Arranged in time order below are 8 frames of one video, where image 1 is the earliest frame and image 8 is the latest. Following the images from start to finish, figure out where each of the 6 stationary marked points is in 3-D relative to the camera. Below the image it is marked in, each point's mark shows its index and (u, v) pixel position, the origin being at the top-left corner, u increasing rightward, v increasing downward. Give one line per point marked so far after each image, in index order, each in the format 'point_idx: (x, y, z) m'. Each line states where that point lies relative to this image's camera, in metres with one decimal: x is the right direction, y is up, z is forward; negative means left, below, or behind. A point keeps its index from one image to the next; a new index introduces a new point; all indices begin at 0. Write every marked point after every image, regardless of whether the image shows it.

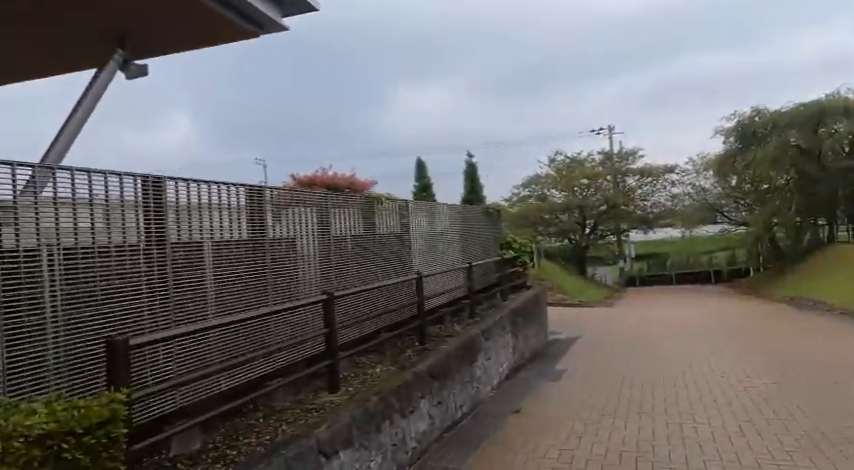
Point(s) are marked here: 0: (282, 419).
0: (-0.9, -1.2, +3.6) m
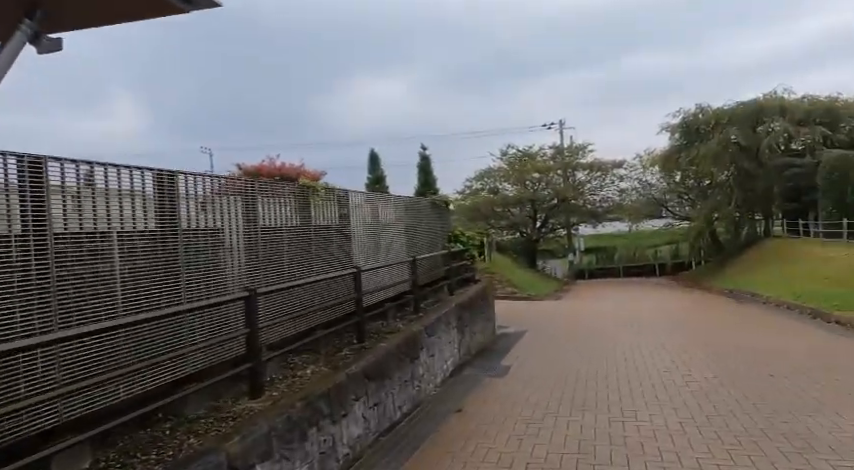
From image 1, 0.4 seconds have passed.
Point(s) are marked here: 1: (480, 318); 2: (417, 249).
0: (-1.3, -1.1, +3.3) m
1: (+0.9, -1.4, +9.8) m
2: (-0.2, -0.2, +9.3) m
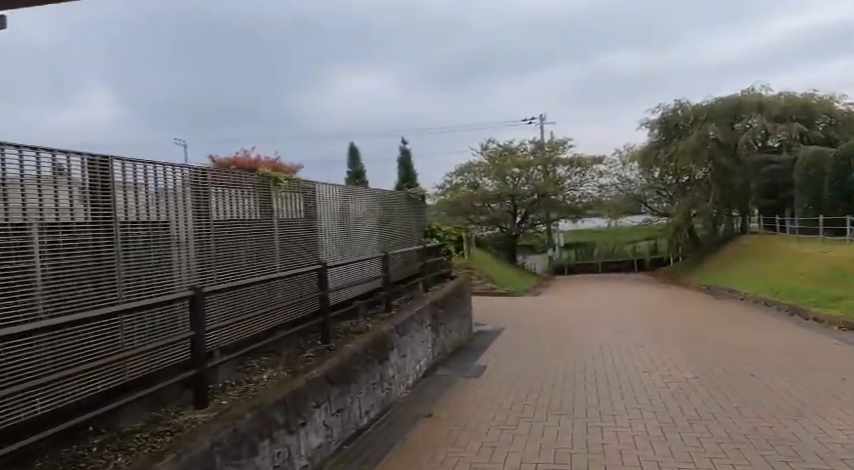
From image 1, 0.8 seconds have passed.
0: (-1.6, -1.1, +2.9) m
1: (+0.5, -1.3, +9.5) m
2: (-0.6, -0.1, +9.0) m
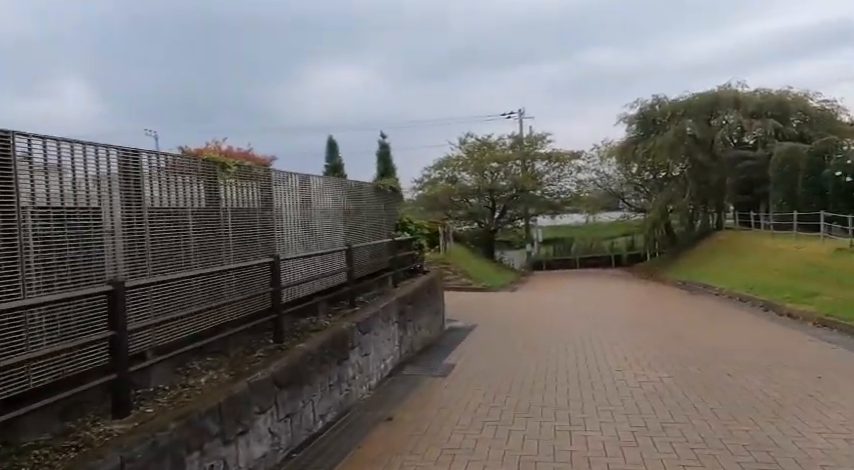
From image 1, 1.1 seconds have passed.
0: (-1.8, -1.0, +2.5) m
1: (0.0, -1.2, +9.2) m
2: (-1.0, 0.0, +8.6) m
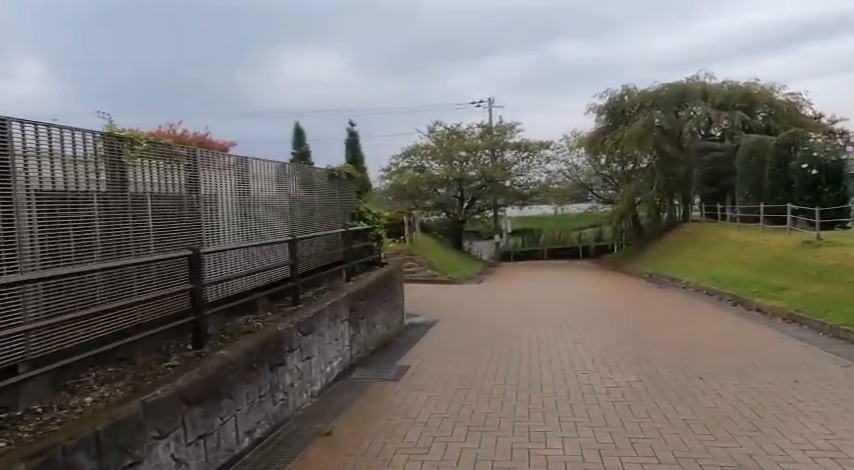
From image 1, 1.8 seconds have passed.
0: (-2.1, -1.0, +1.9) m
1: (-0.7, -1.1, +8.6) m
2: (-1.7, +0.1, +8.0) m
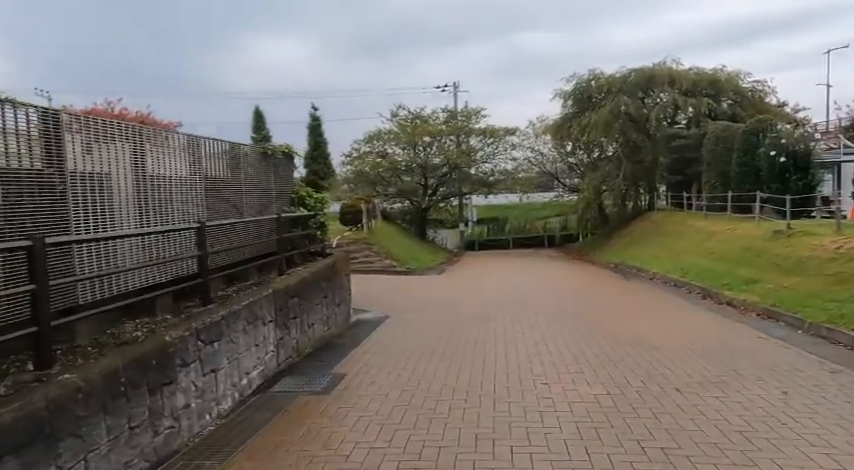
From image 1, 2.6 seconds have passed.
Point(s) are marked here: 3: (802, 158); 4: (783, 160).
0: (-2.5, -0.9, +0.8) m
1: (-1.4, -0.9, +7.6) m
2: (-2.3, +0.3, +6.9) m
3: (+9.8, +2.0, +15.0) m
4: (+9.3, +2.0, +15.1) m
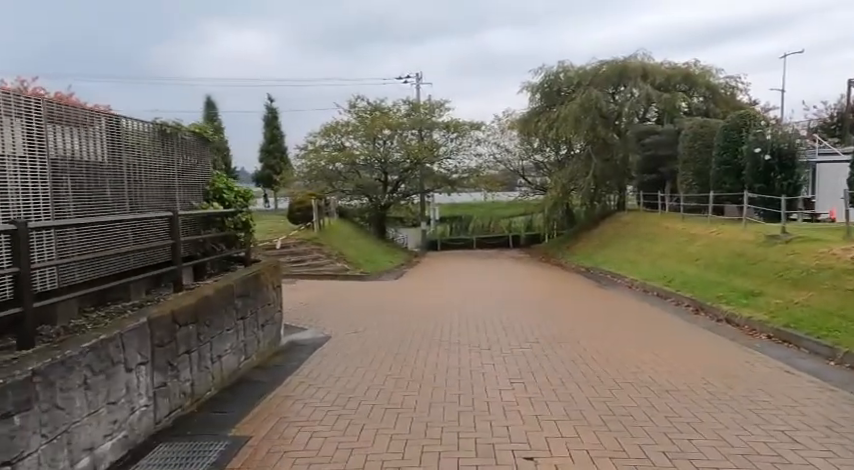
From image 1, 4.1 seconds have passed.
0: (-2.6, -1.0, -1.0) m
1: (-2.0, -1.0, +5.9) m
2: (-2.8, +0.2, +5.1) m
3: (+8.8, +1.9, +14.0) m
4: (+8.3, +1.9, +14.1) m
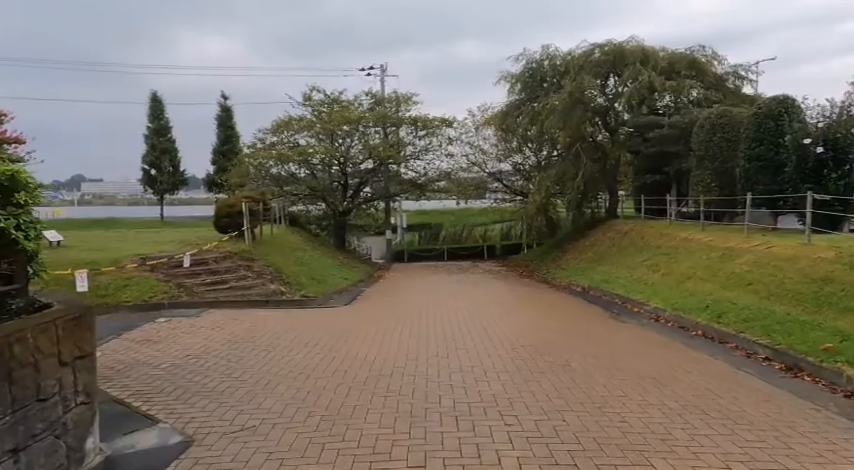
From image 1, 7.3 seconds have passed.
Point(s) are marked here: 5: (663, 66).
0: (-2.6, -1.1, -4.5) m
1: (-2.3, -1.1, +2.4) m
2: (-3.1, +0.1, +1.6) m
3: (+8.0, +1.7, +11.0) m
4: (+7.5, +1.6, +11.1) m
5: (+7.8, +5.5, +19.2) m
